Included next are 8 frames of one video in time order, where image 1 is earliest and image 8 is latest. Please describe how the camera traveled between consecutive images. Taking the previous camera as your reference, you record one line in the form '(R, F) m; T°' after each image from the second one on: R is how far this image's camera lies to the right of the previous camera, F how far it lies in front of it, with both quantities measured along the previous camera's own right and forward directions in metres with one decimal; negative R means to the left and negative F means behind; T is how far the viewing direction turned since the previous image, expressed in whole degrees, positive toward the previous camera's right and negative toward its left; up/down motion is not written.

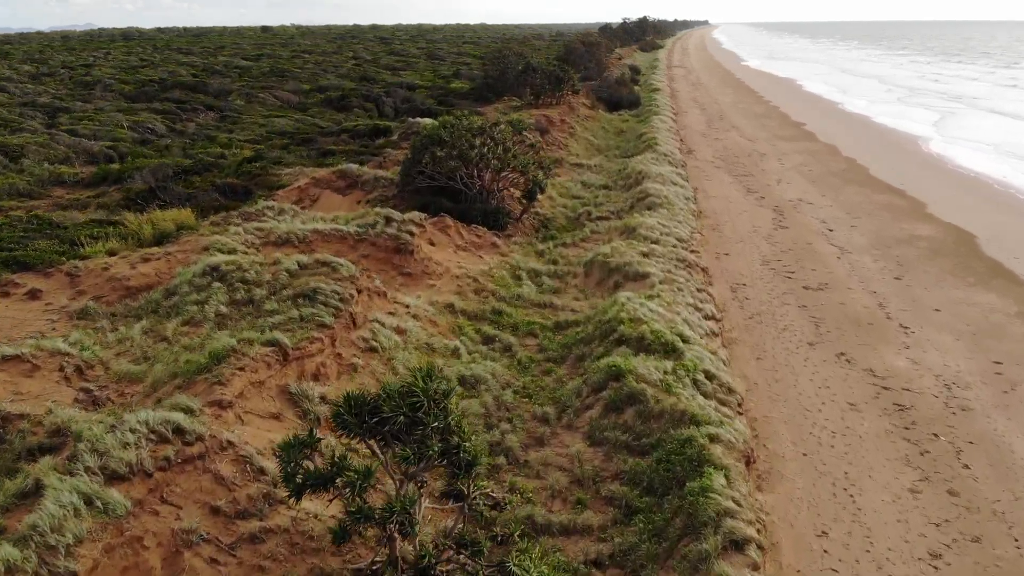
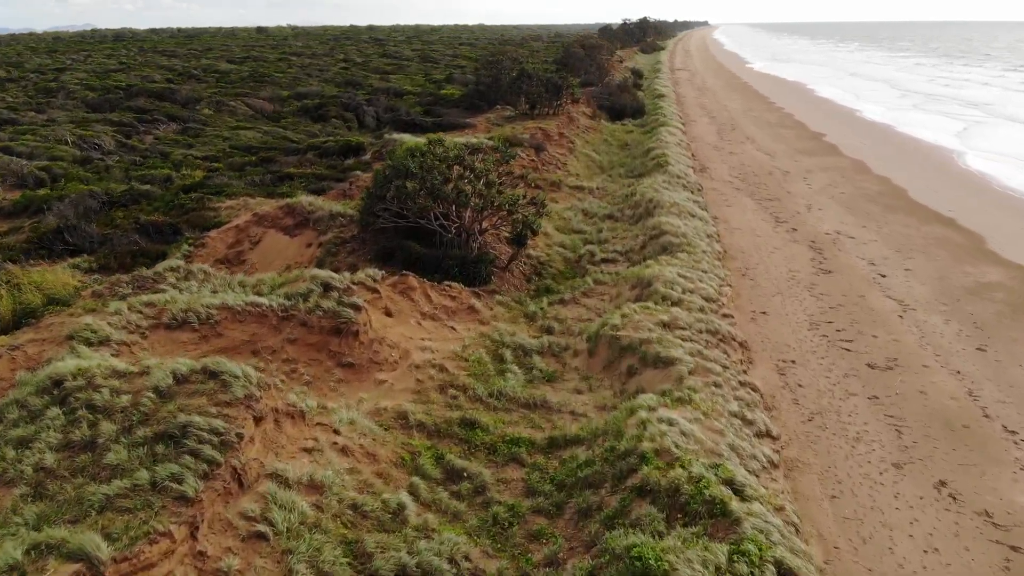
(+0.2, +2.3) m; 0°
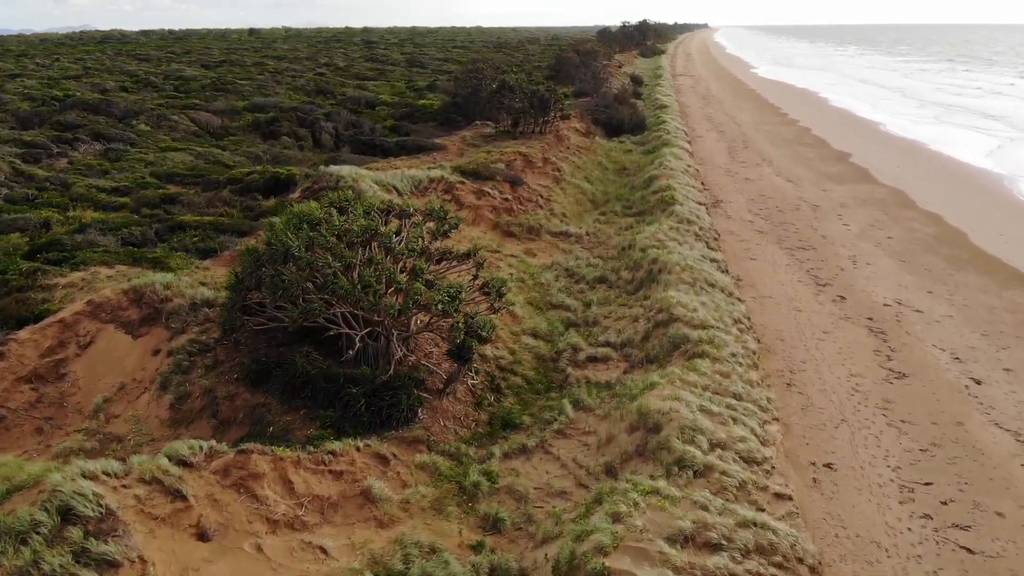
(+0.7, +3.1) m; 0°
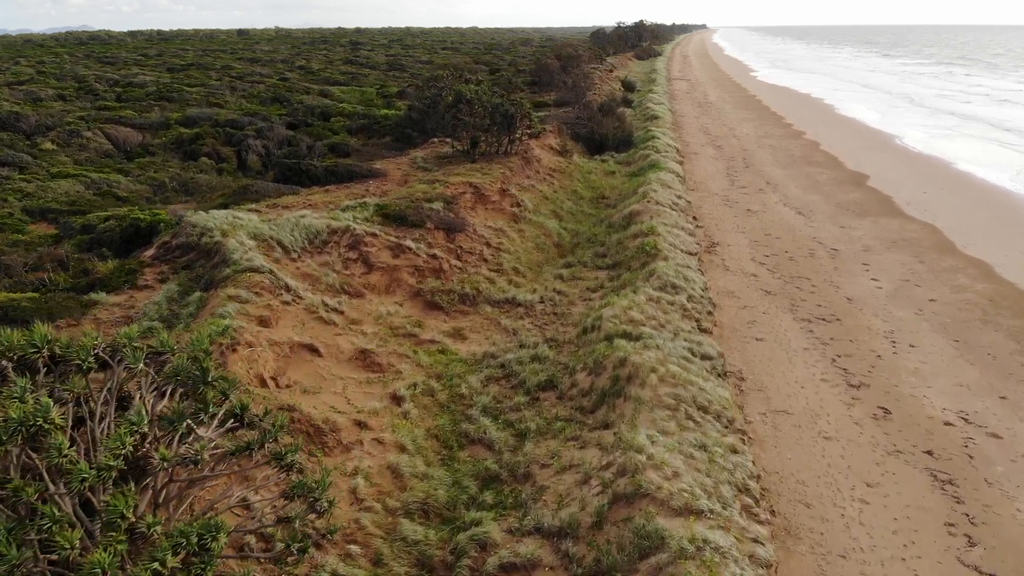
(+1.1, +3.0) m; 0°
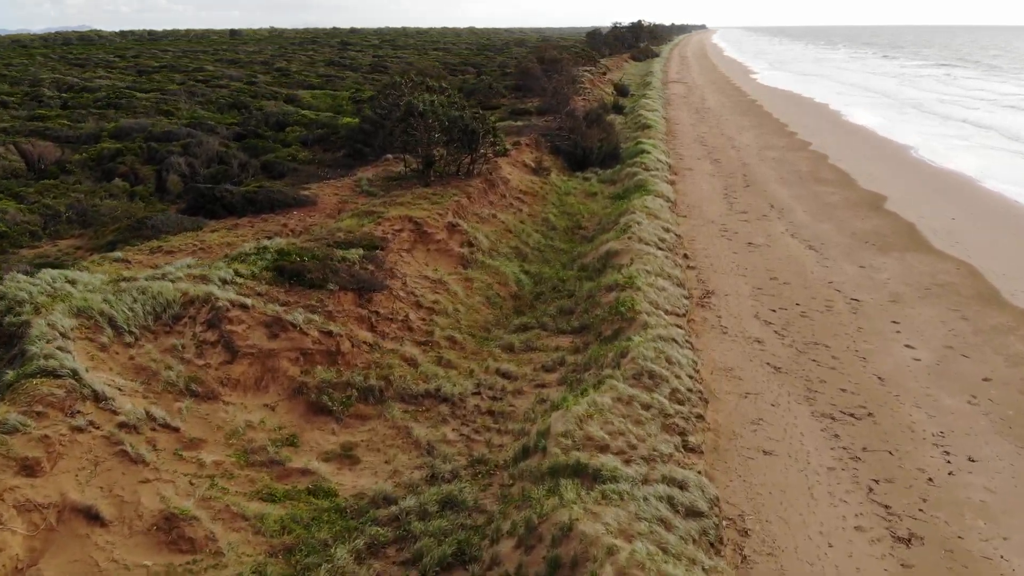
(+1.0, +2.4) m; 0°
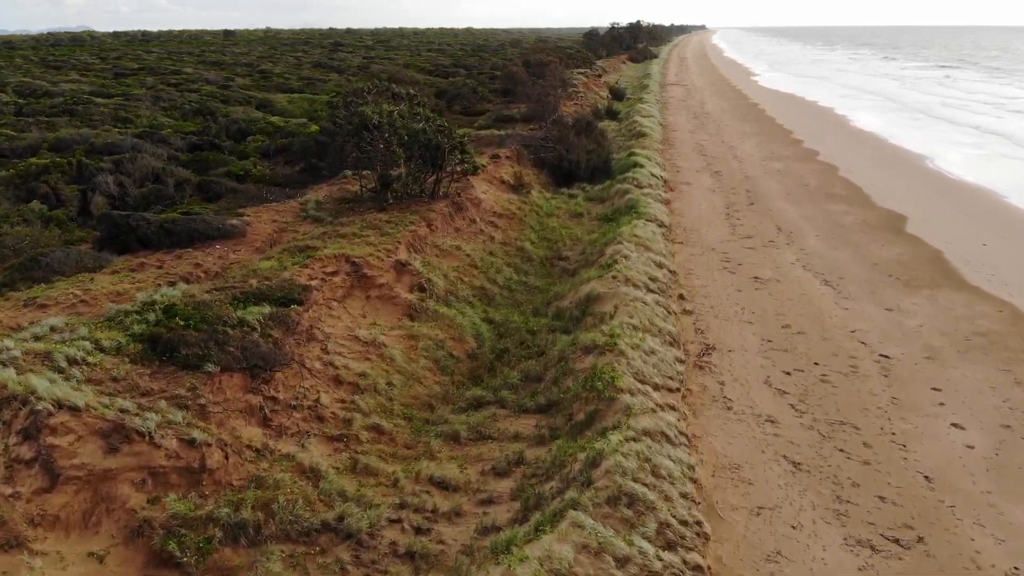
(+0.6, +1.8) m; 0°
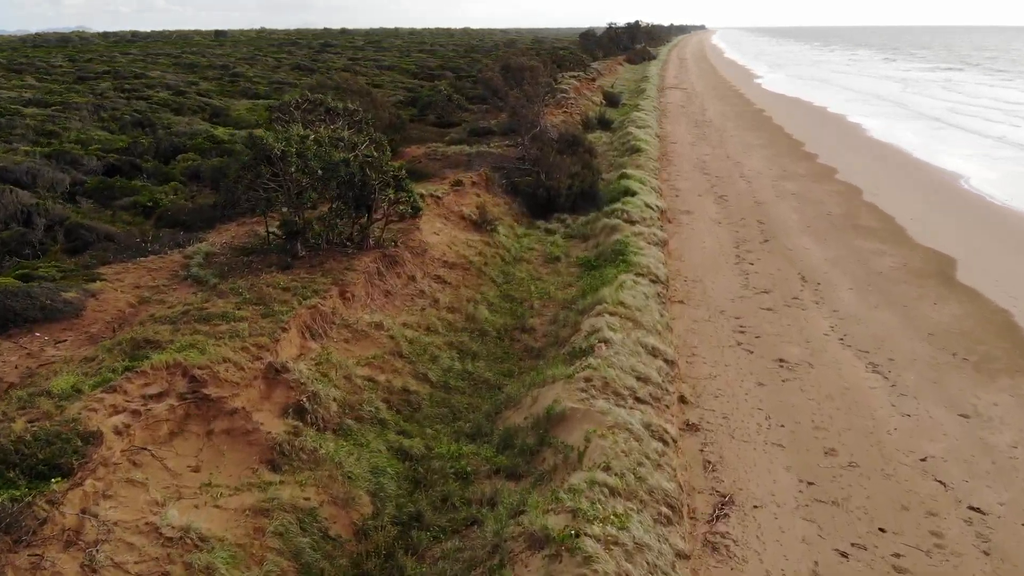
(+0.8, +2.8) m; 0°
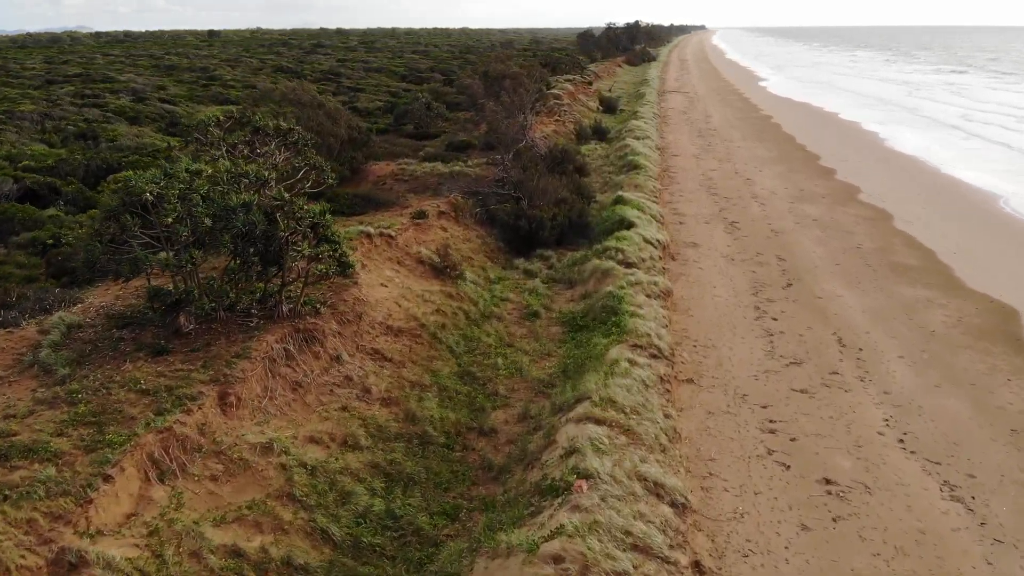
(+0.5, +2.2) m; 0°
